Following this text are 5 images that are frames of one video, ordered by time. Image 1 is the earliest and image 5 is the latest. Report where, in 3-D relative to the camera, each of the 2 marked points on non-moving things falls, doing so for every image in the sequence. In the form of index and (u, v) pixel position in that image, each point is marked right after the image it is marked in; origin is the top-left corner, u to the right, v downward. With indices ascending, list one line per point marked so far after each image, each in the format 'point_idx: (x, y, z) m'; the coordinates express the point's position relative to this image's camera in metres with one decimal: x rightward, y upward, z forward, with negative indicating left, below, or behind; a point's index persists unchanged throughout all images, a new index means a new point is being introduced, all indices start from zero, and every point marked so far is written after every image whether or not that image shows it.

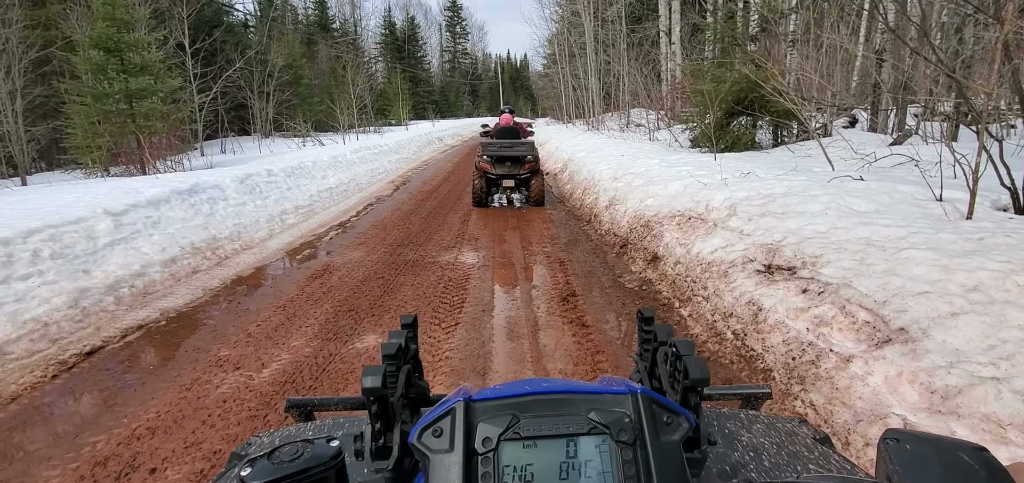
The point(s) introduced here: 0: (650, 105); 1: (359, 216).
0: (+4.4, +4.4, +16.9) m
1: (-1.9, +0.3, +6.7) m
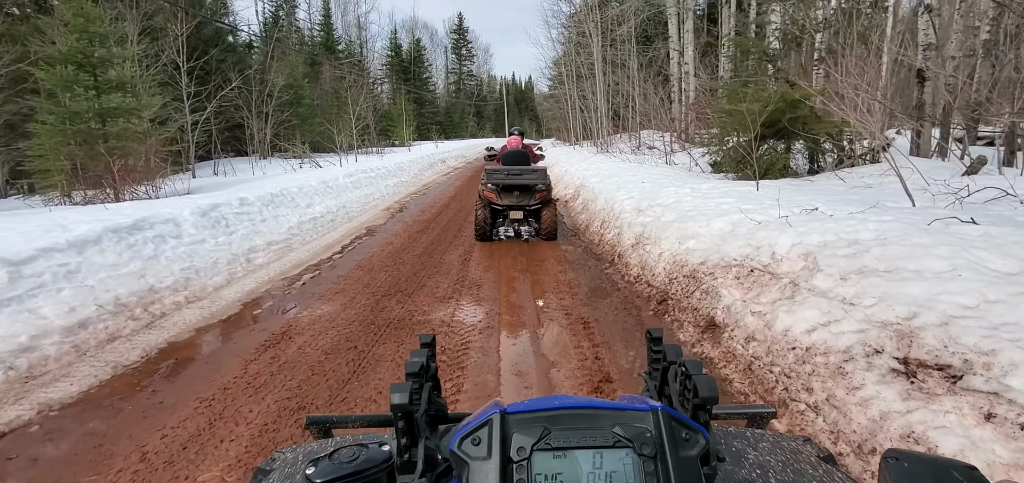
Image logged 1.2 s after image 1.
0: (+4.6, +3.5, +16.1) m
1: (-1.8, -0.1, +5.8) m
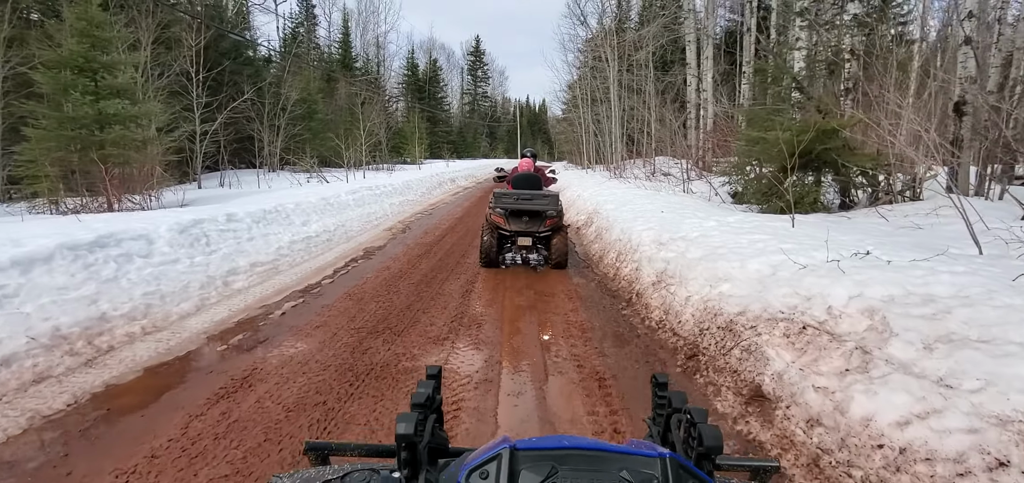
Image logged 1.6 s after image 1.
0: (+5.0, +2.6, +15.6) m
1: (-1.8, -0.4, +5.3) m
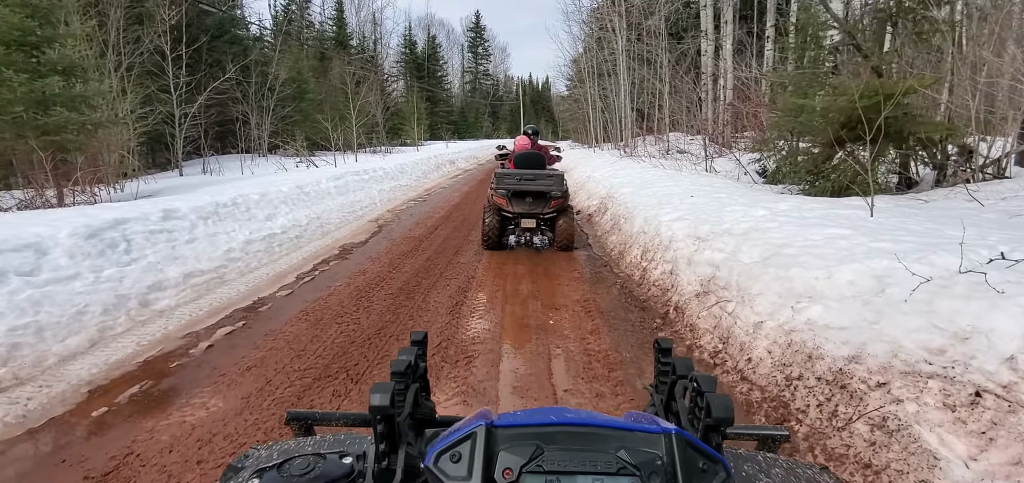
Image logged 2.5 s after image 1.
0: (+5.1, +3.1, +14.4) m
1: (-1.8, -0.4, +4.3) m
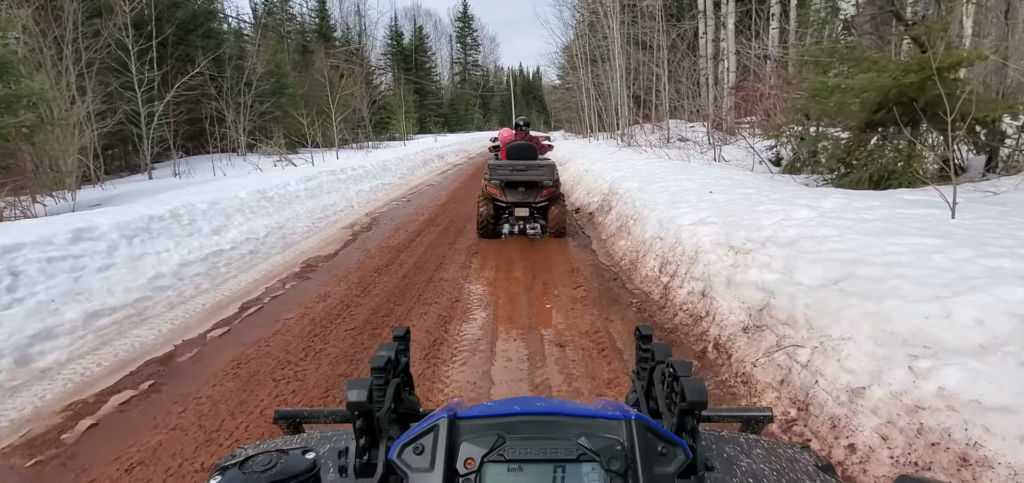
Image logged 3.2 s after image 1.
0: (+4.8, +3.3, +13.6) m
1: (-1.8, -0.5, +3.4) m
